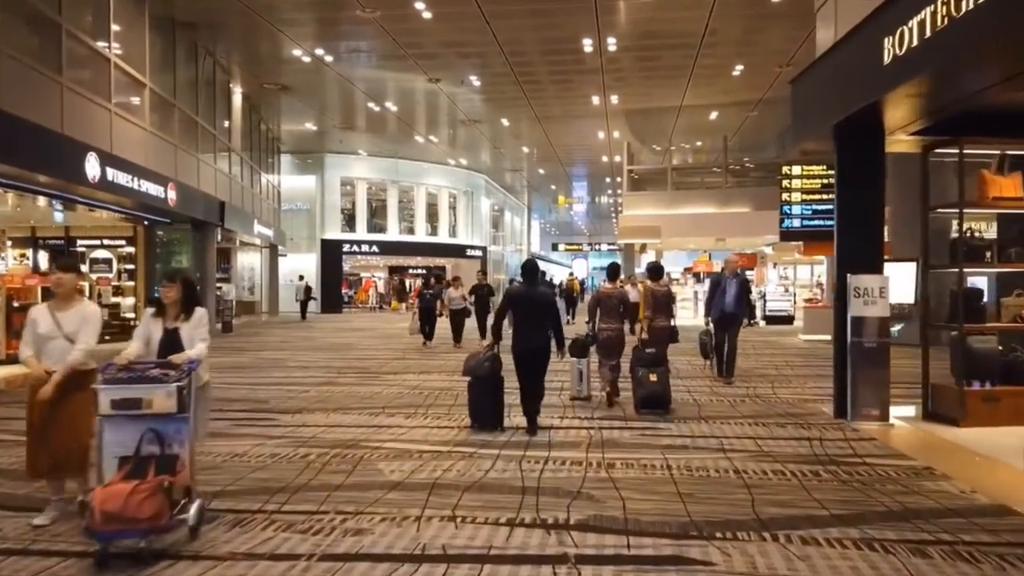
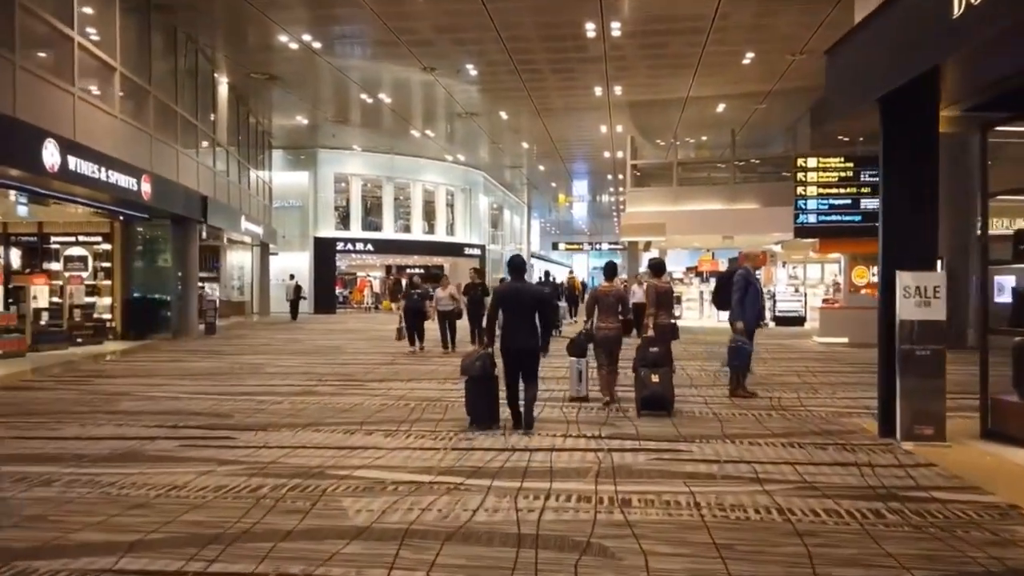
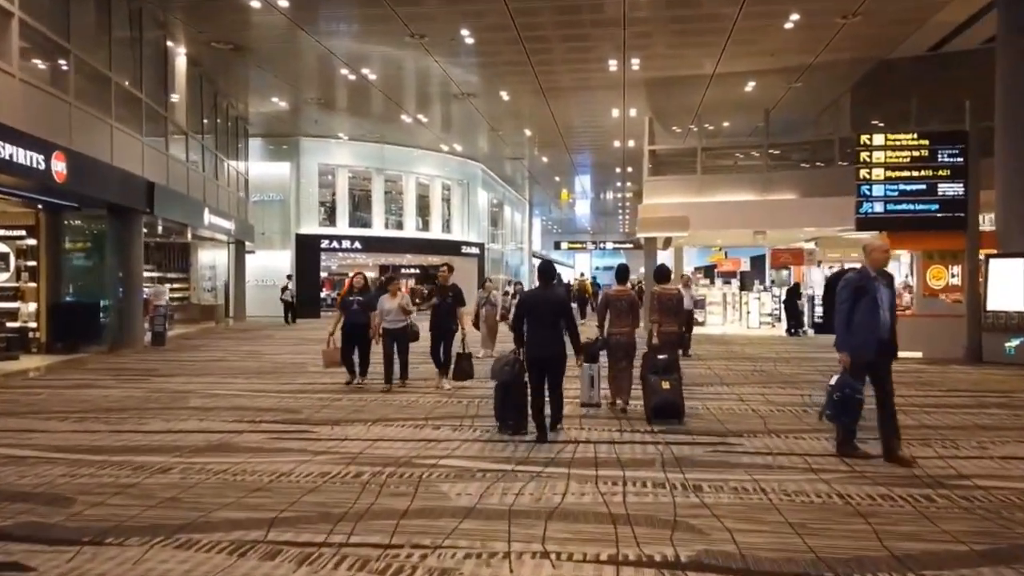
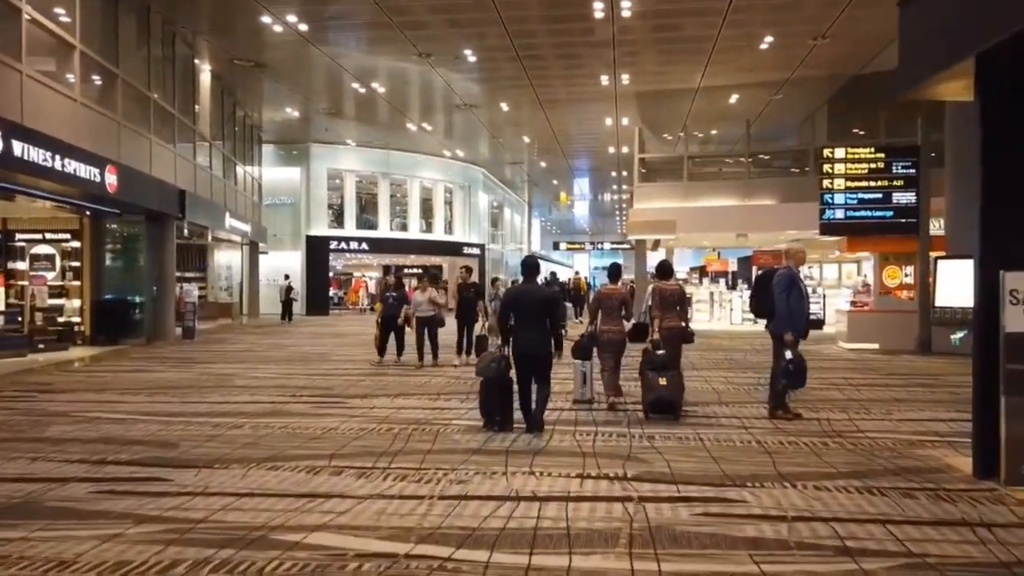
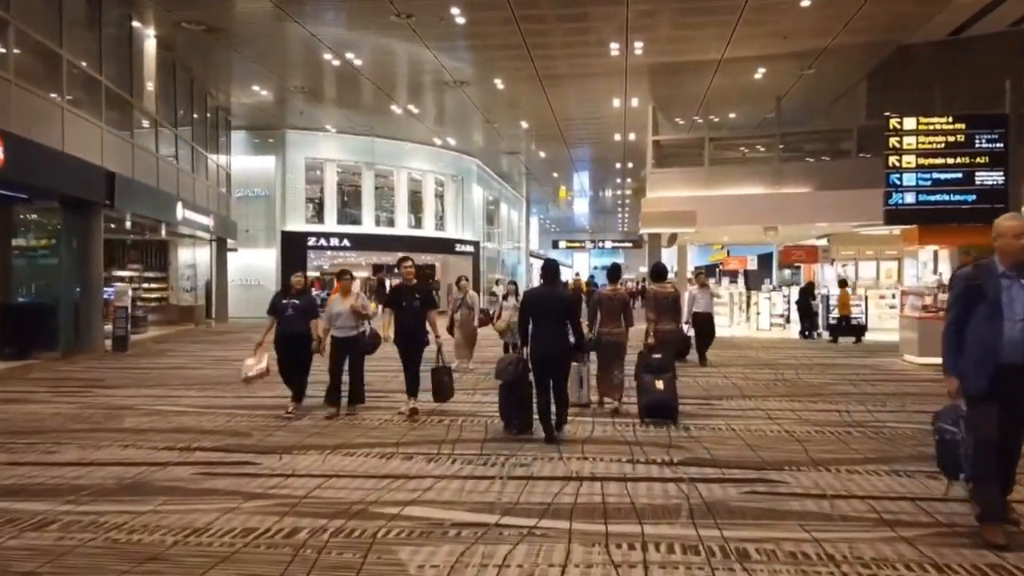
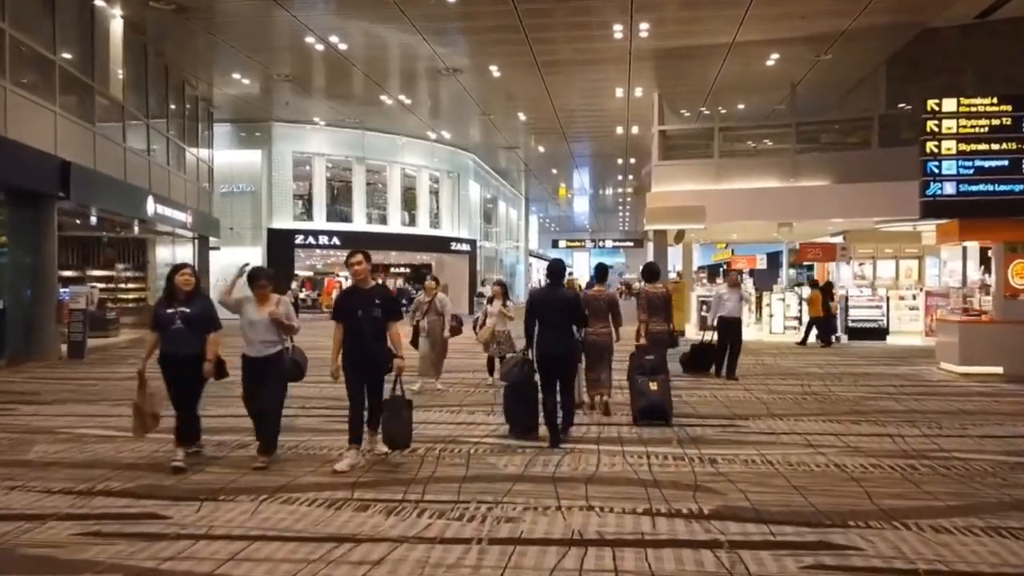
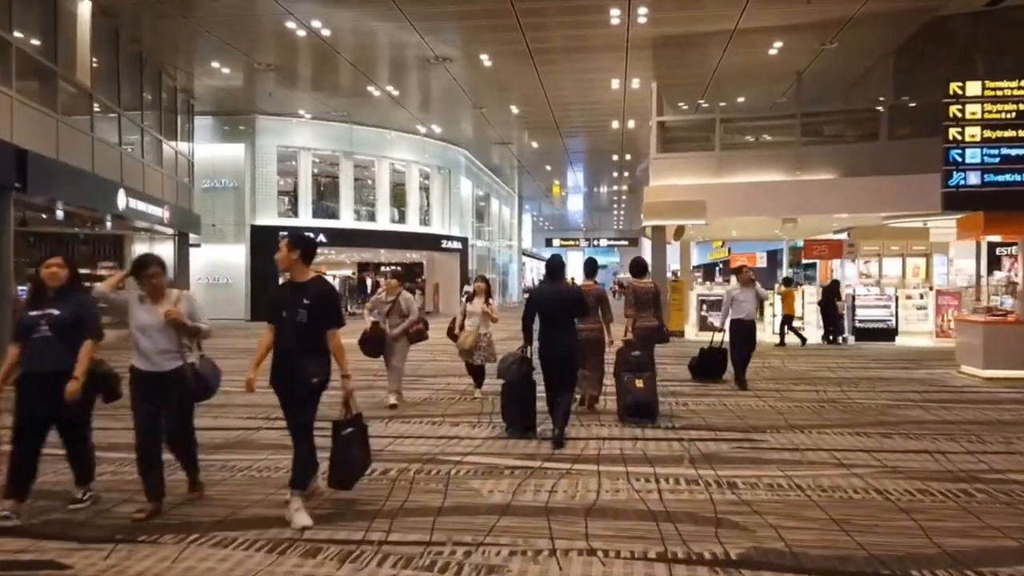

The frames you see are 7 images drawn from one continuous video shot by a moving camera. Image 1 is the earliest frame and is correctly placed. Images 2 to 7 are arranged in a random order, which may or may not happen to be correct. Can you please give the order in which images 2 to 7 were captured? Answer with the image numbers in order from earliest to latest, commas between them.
2, 4, 3, 5, 6, 7
